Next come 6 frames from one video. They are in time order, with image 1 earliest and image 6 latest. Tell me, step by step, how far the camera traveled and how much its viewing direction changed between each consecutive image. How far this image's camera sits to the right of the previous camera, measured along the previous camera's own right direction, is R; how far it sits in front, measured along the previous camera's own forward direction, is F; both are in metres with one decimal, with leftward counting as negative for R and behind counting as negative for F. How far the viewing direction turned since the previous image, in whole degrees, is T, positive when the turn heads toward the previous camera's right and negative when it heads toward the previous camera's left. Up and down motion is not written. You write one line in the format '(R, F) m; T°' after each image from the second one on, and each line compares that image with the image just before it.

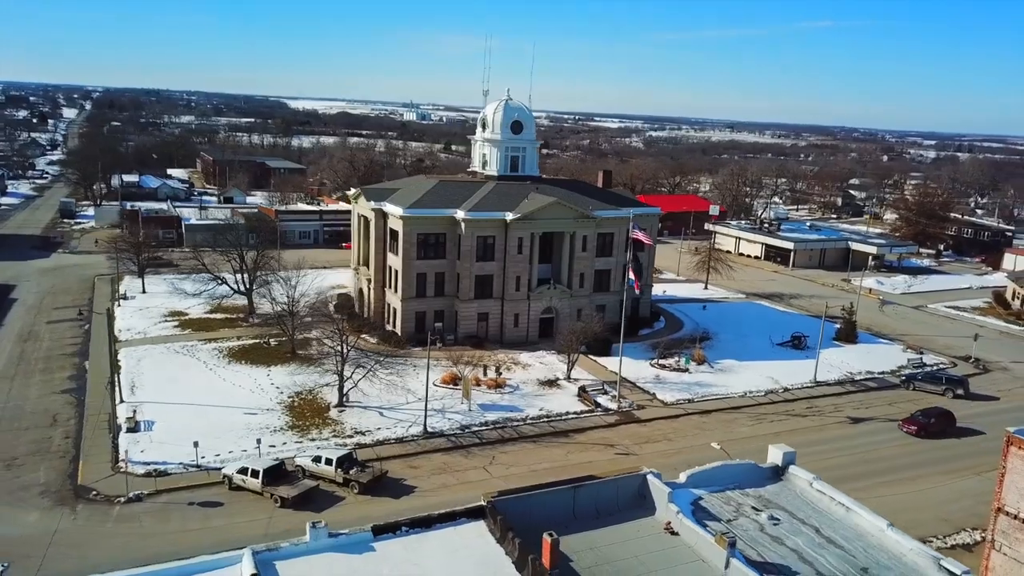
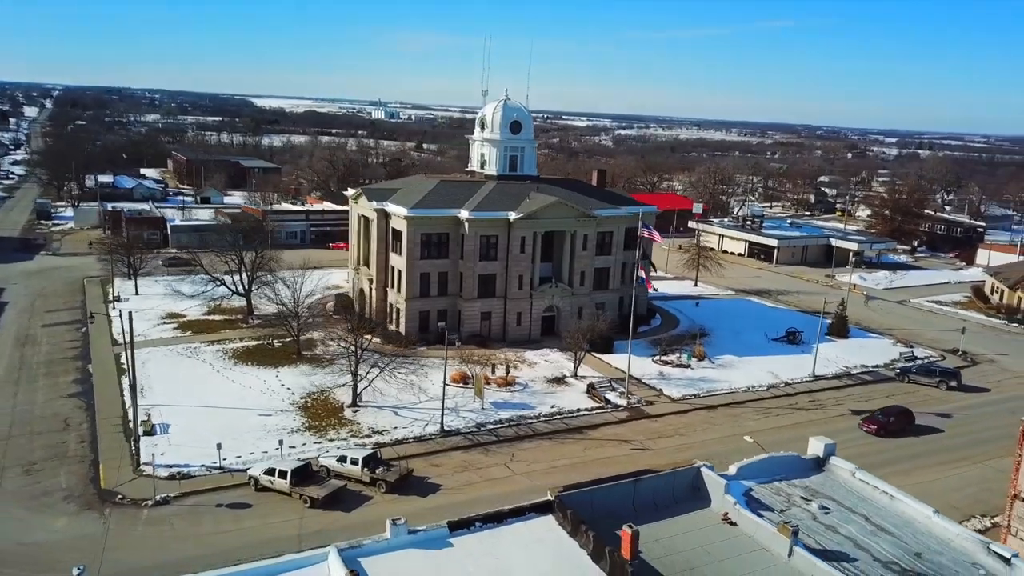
(-2.2, -0.4) m; +2°
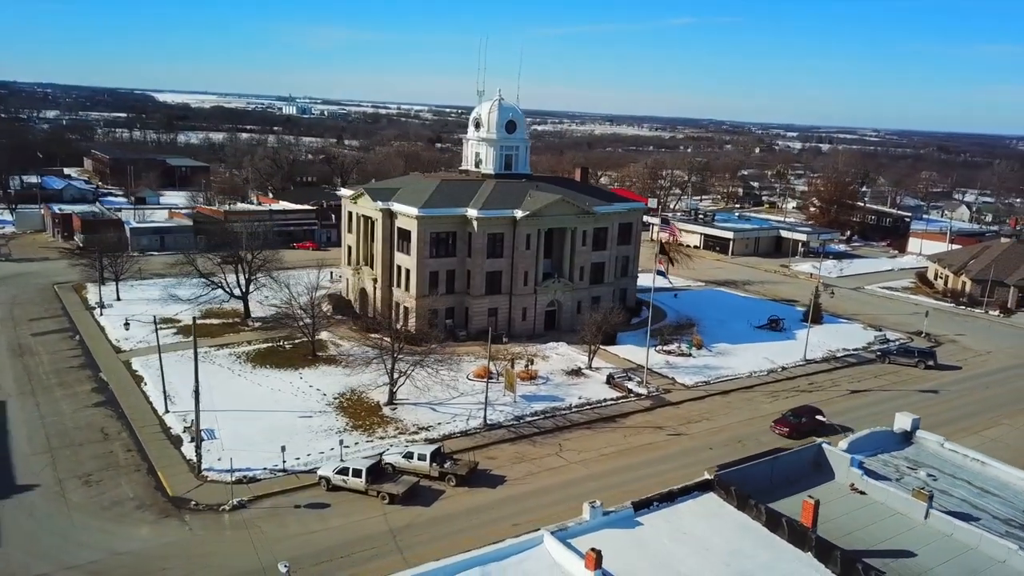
(-6.1, -0.9) m; +6°
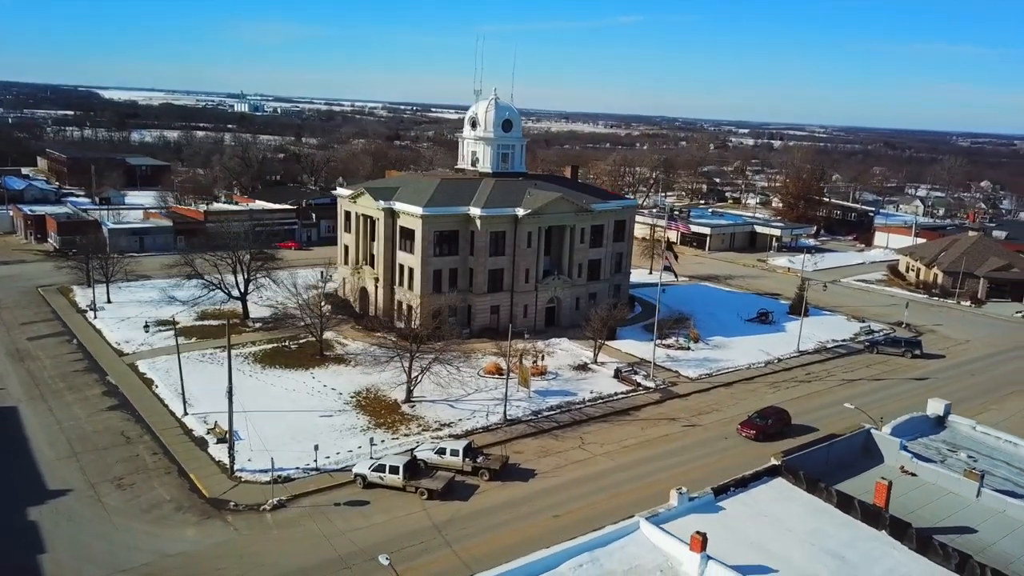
(-3.1, -0.6) m; +3°
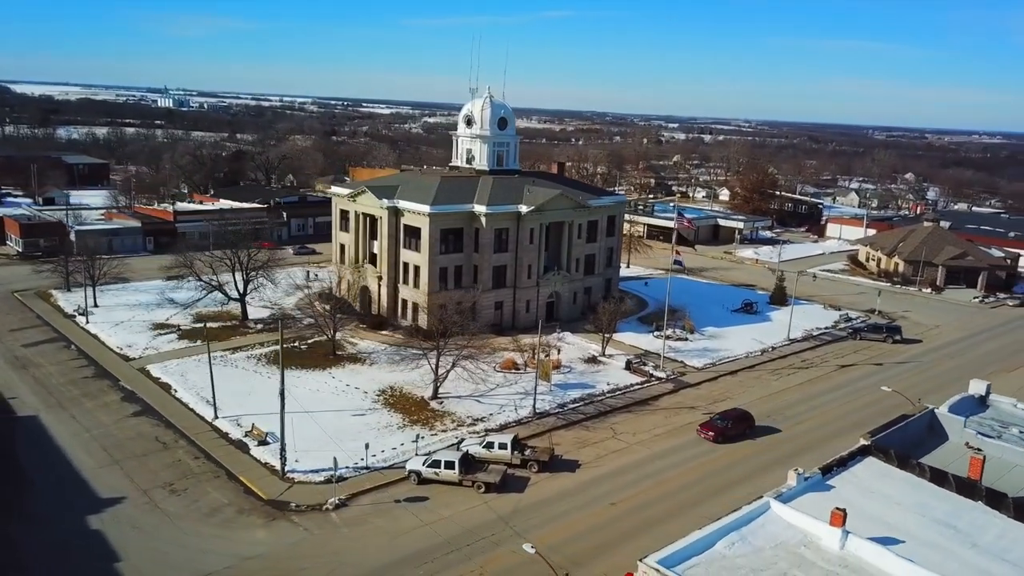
(-4.8, -0.6) m; +5°
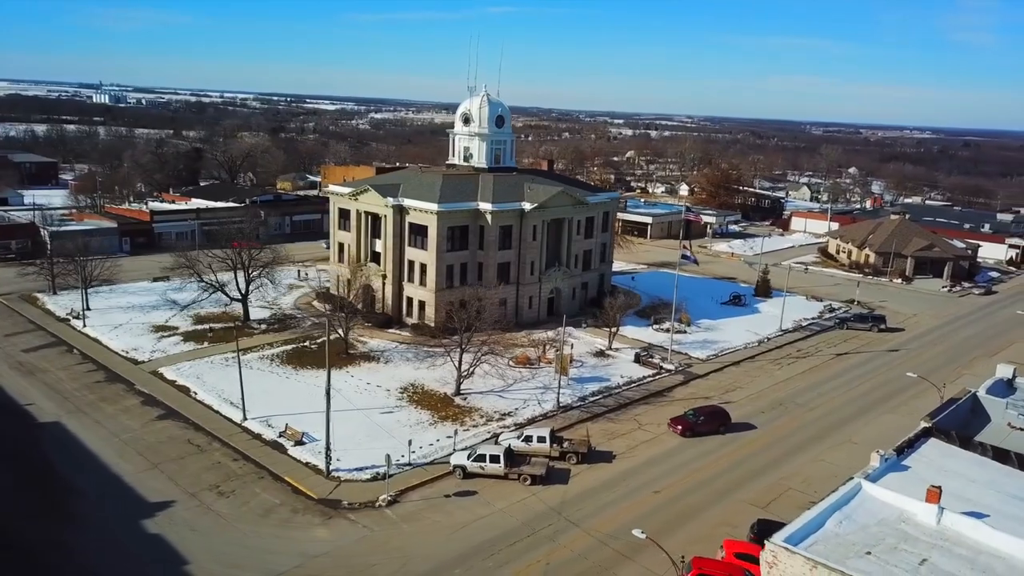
(-3.9, -0.5) m; +4°
